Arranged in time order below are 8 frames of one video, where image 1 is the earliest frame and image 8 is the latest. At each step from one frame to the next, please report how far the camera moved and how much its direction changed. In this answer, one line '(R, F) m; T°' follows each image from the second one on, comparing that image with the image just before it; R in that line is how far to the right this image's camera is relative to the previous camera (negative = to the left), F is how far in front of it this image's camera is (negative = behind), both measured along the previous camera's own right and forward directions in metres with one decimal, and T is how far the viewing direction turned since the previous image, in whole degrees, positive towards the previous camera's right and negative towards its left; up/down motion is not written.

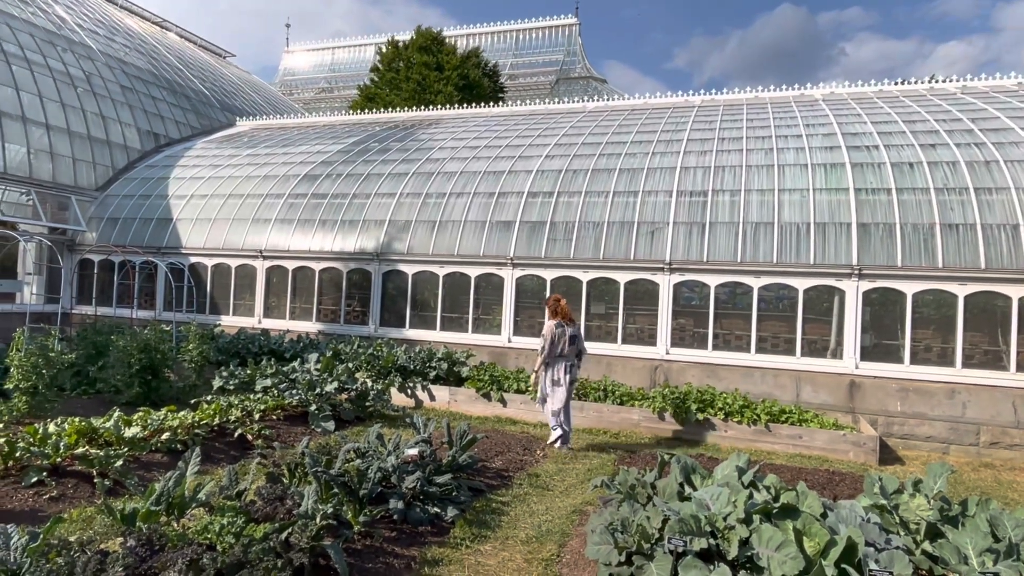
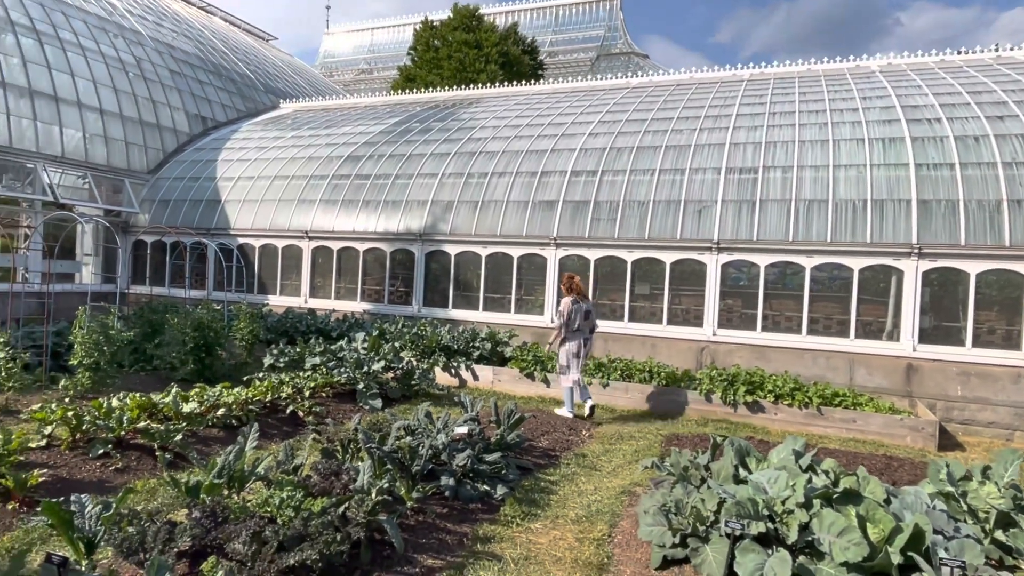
(-0.1, +0.1) m; -3°
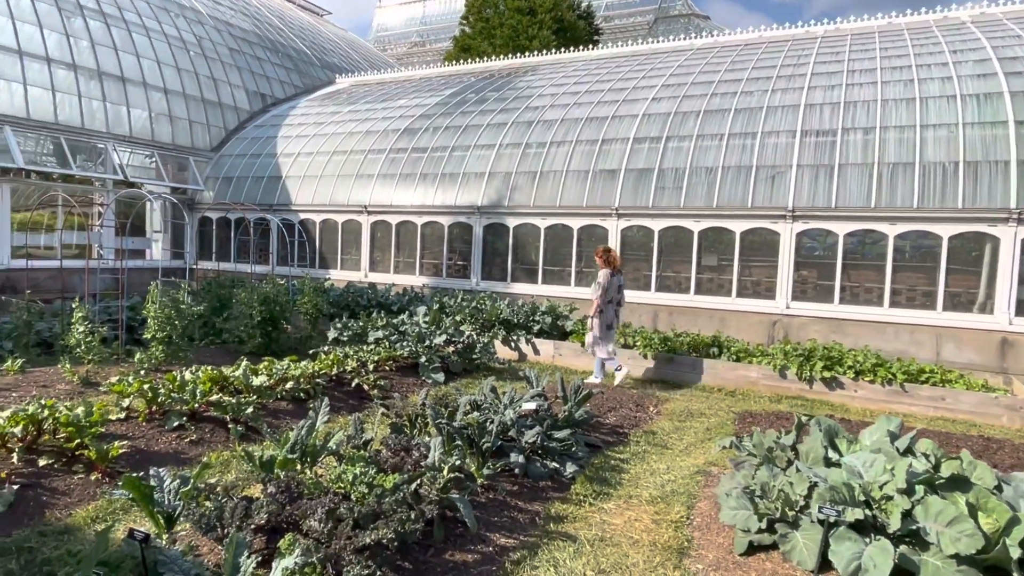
(-0.1, +0.2) m; -5°
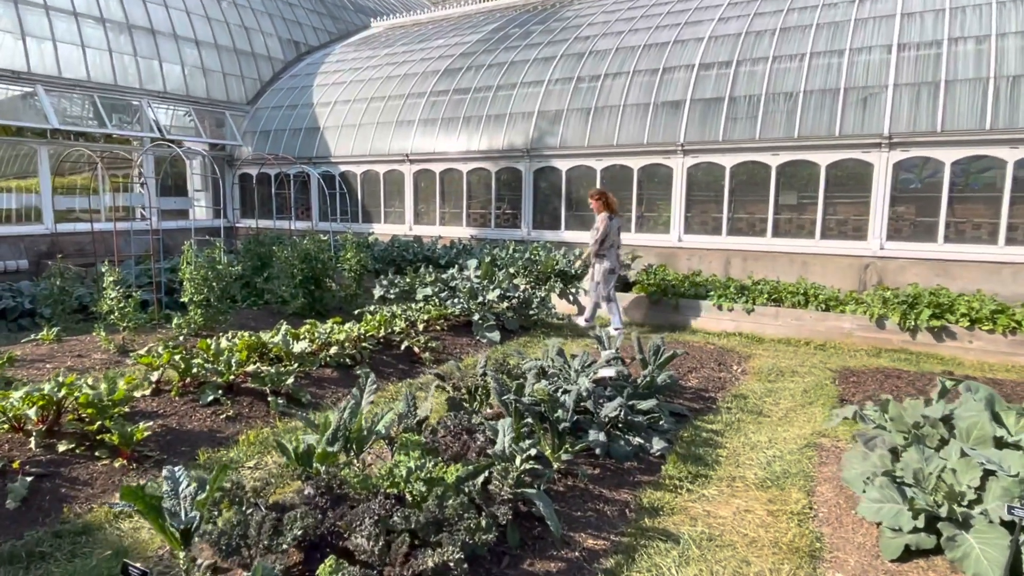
(-0.2, +0.8) m; -4°
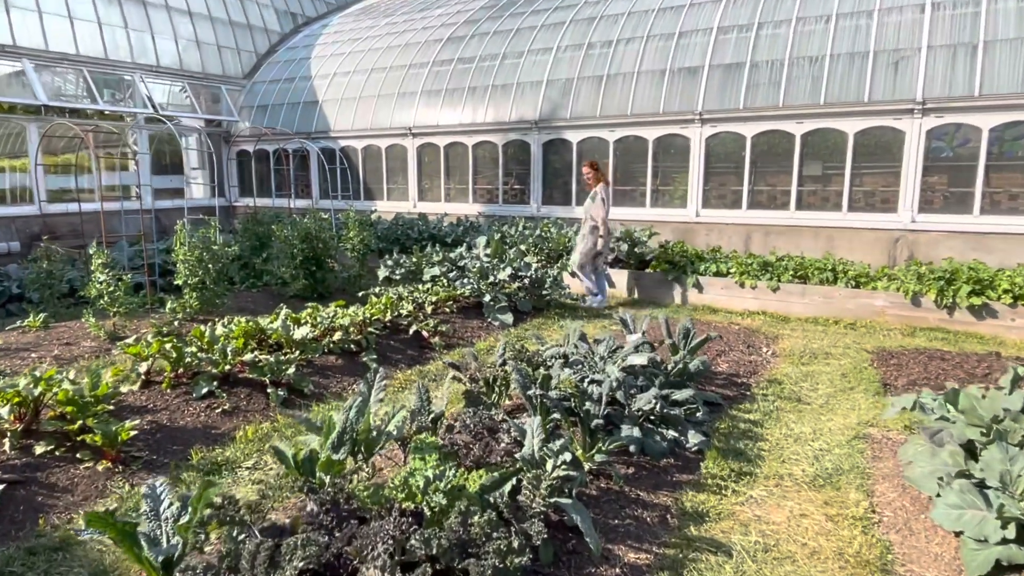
(-0.1, +0.4) m; 0°
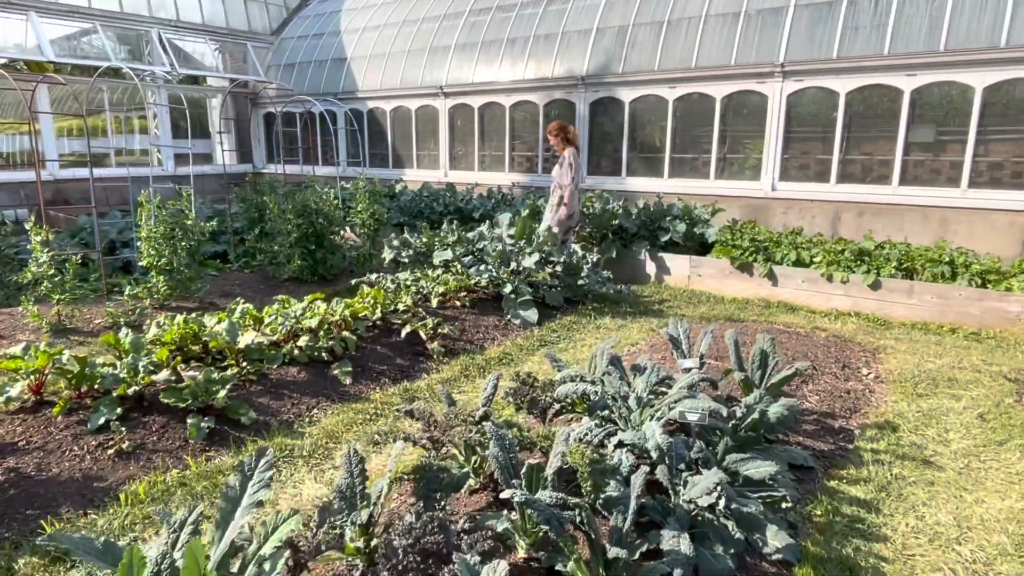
(+0.3, +1.4) m; -5°
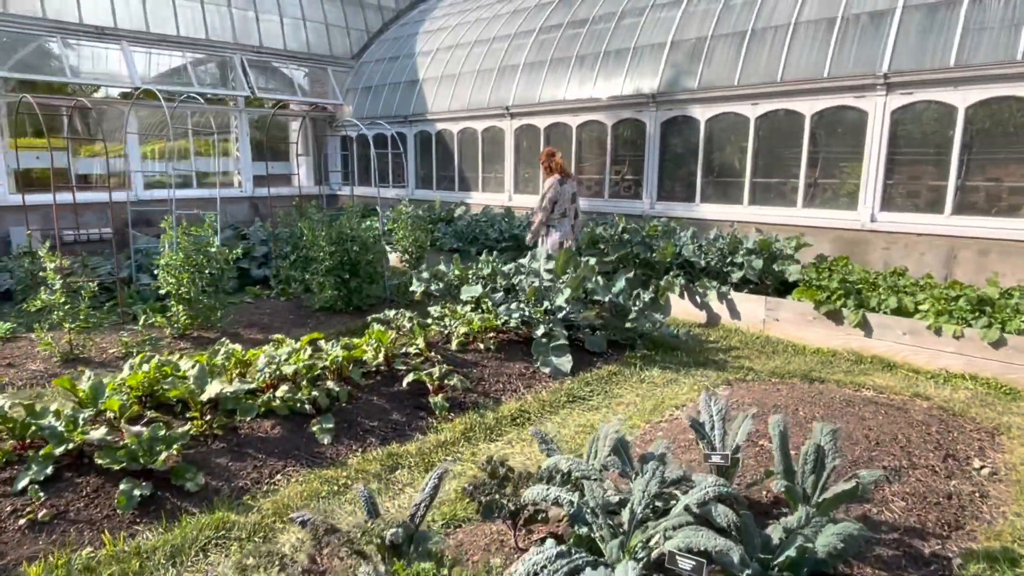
(+0.5, +0.7) m; -9°
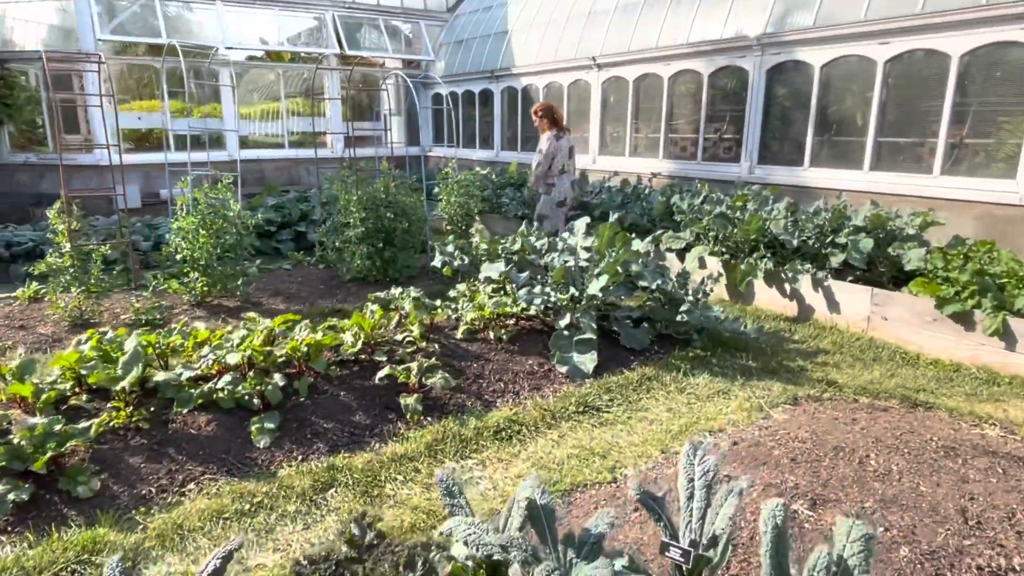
(+0.8, +0.9) m; -11°
